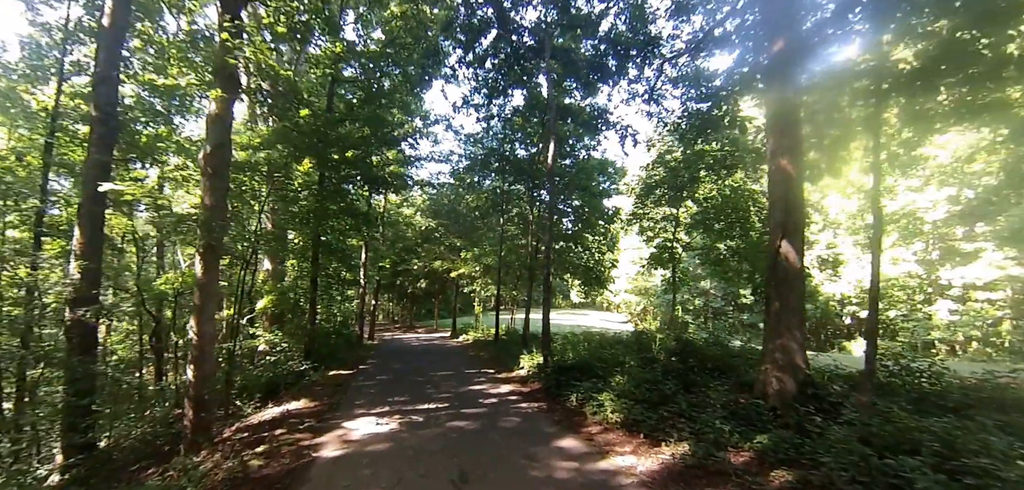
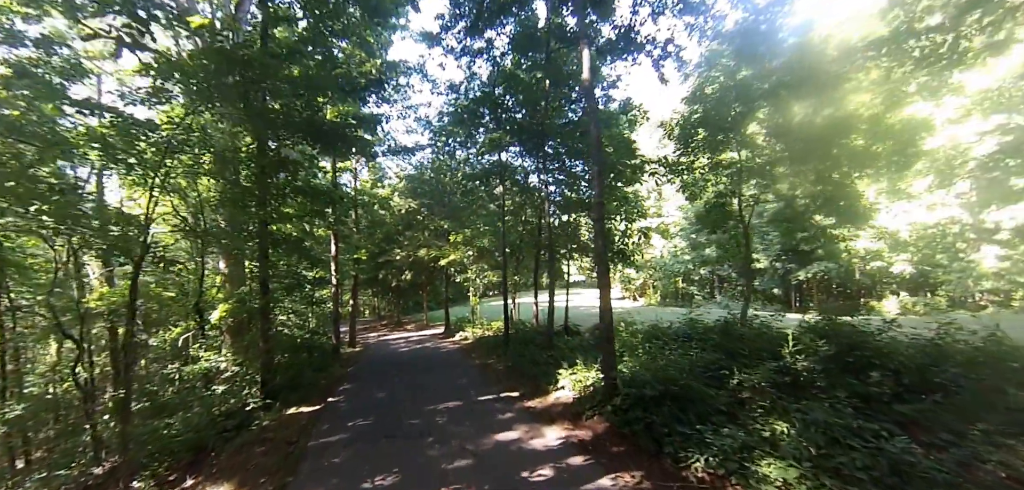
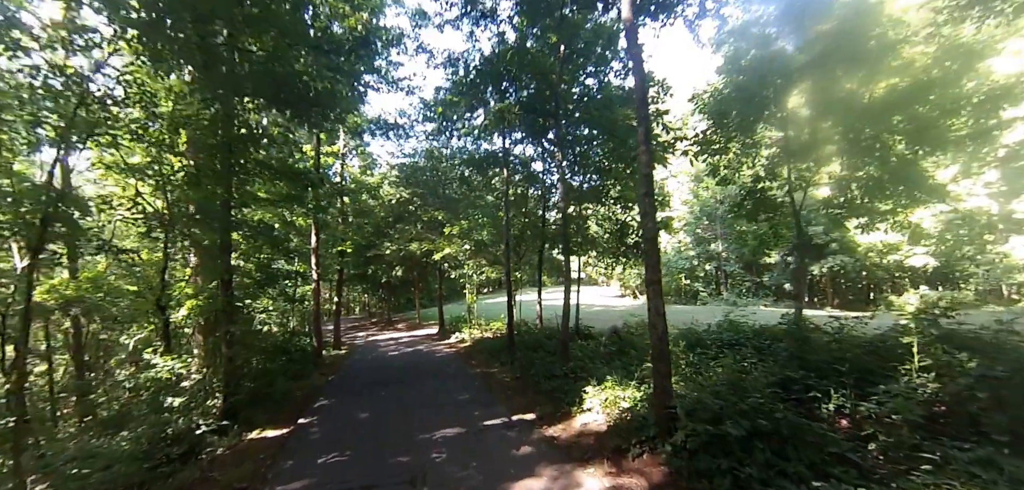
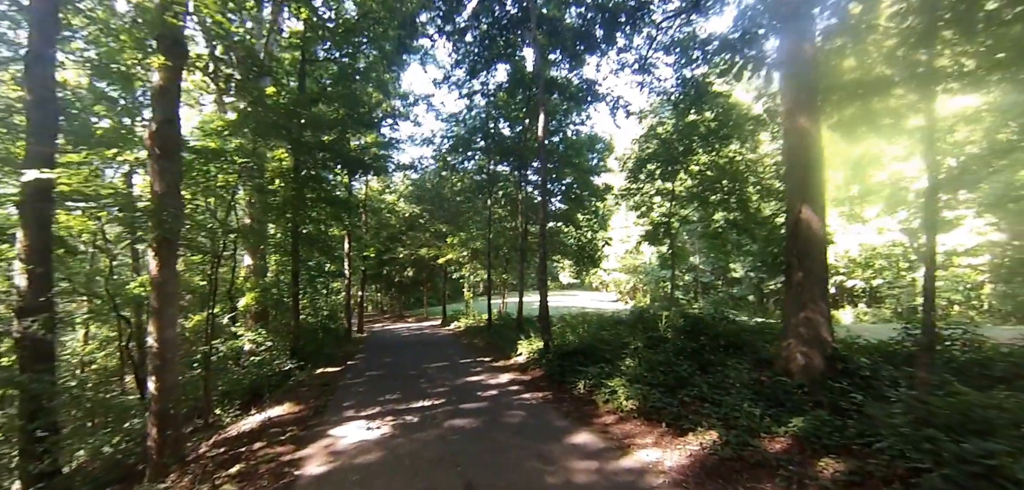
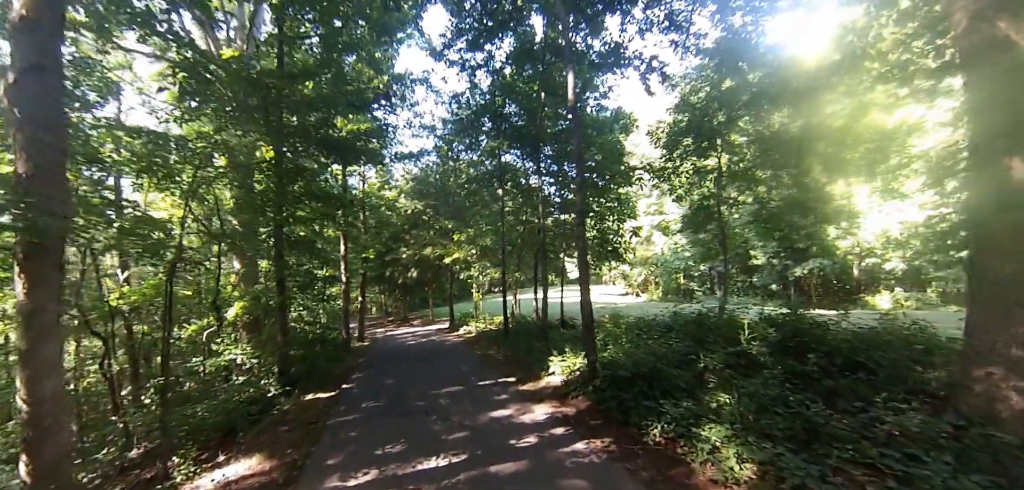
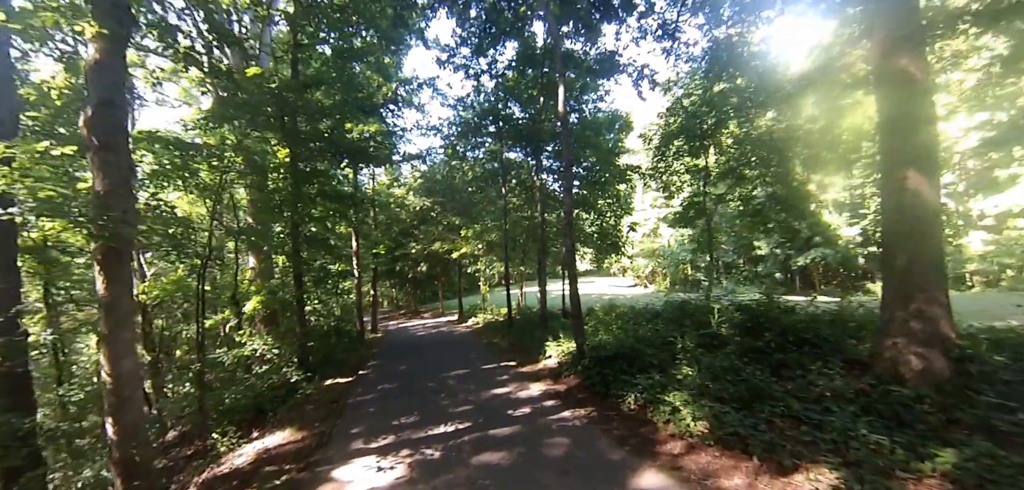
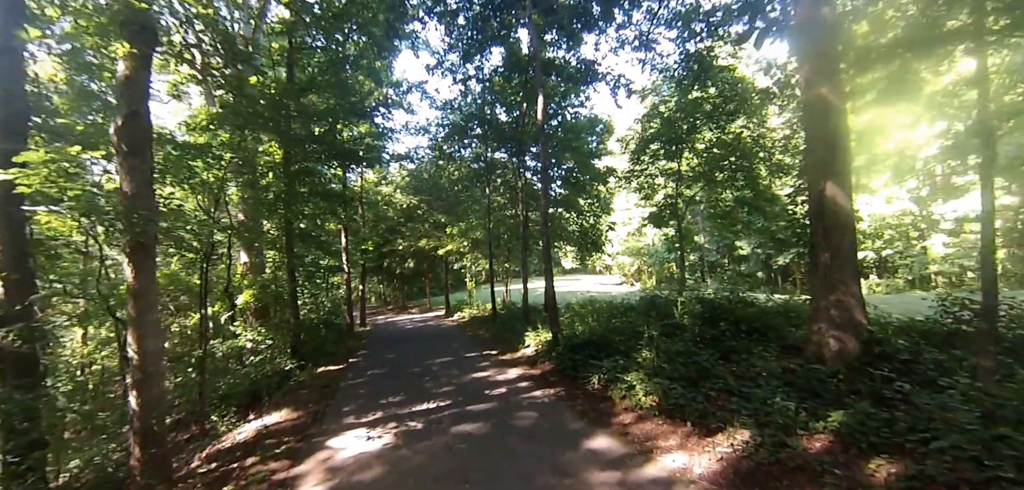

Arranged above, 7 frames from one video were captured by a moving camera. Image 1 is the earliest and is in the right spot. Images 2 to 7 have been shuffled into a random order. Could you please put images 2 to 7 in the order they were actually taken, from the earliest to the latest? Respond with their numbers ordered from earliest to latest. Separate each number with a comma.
4, 7, 6, 5, 2, 3
